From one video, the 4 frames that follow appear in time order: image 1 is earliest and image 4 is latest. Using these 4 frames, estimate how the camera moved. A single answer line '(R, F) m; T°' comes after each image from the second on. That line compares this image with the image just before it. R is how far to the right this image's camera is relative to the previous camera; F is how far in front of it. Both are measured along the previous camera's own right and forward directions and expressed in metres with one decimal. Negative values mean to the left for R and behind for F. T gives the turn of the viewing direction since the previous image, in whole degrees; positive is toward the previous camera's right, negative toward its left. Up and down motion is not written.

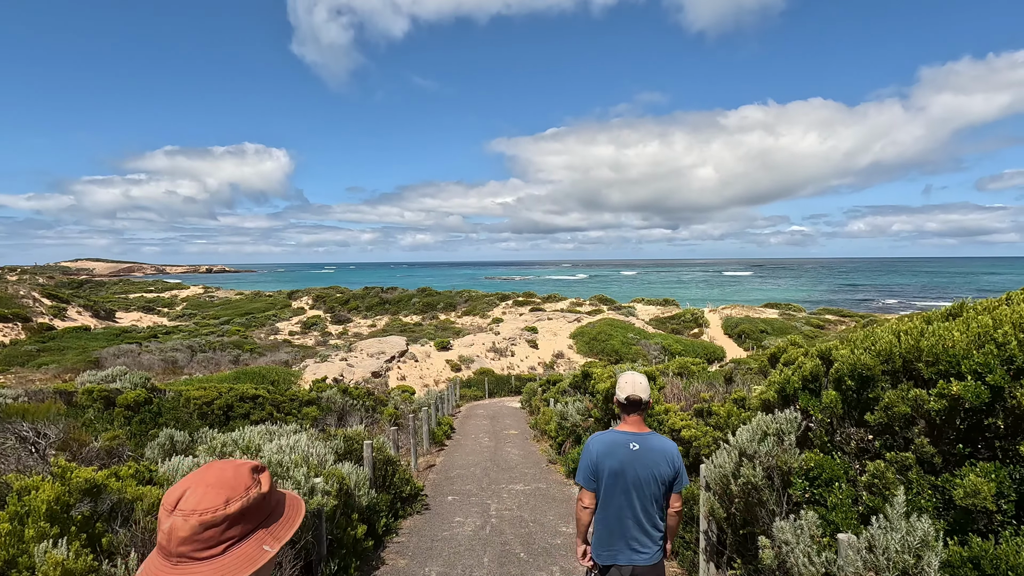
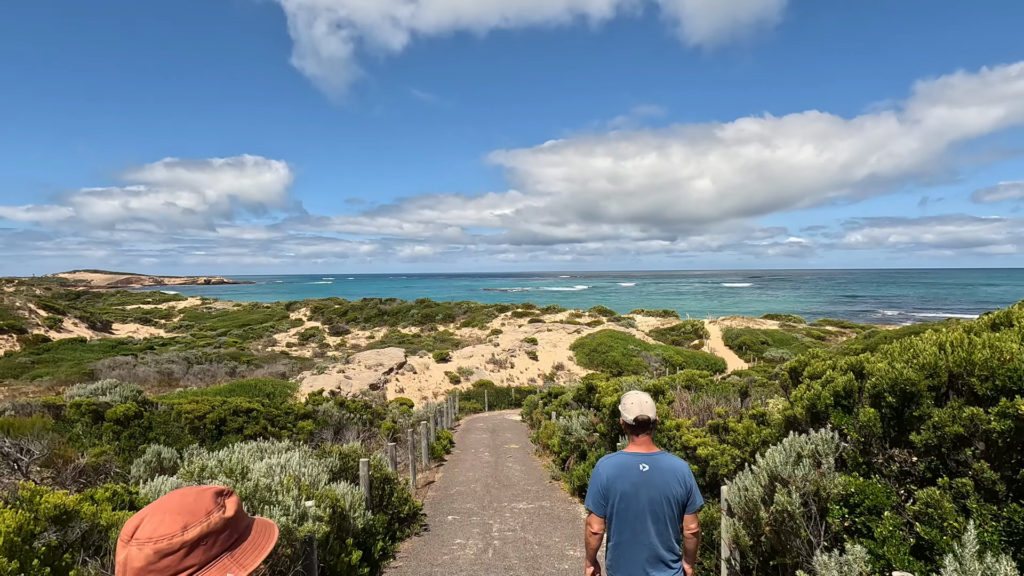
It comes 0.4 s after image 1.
(-0.2, +0.9) m; 0°
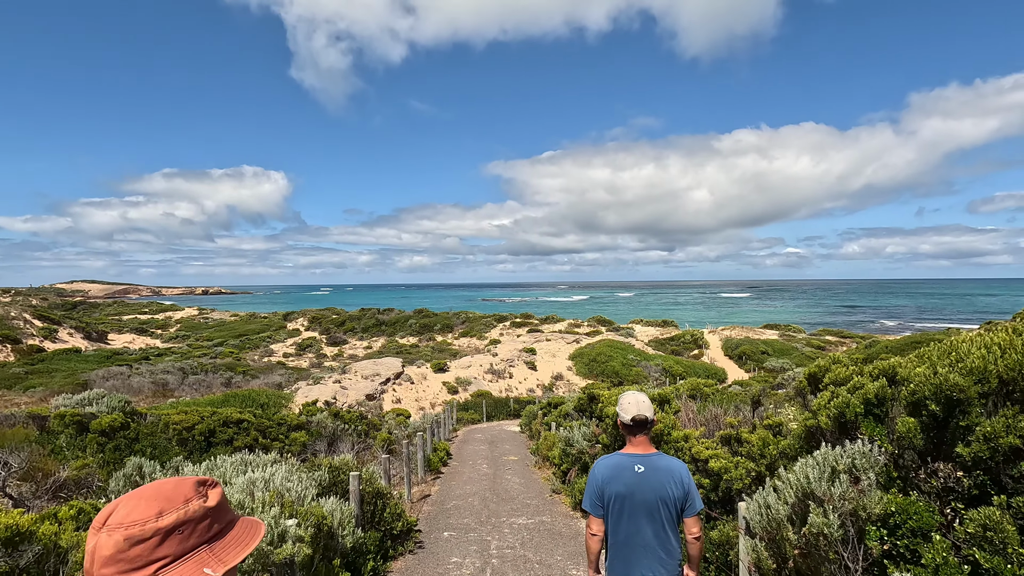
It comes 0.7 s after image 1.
(0.0, +0.9) m; 0°
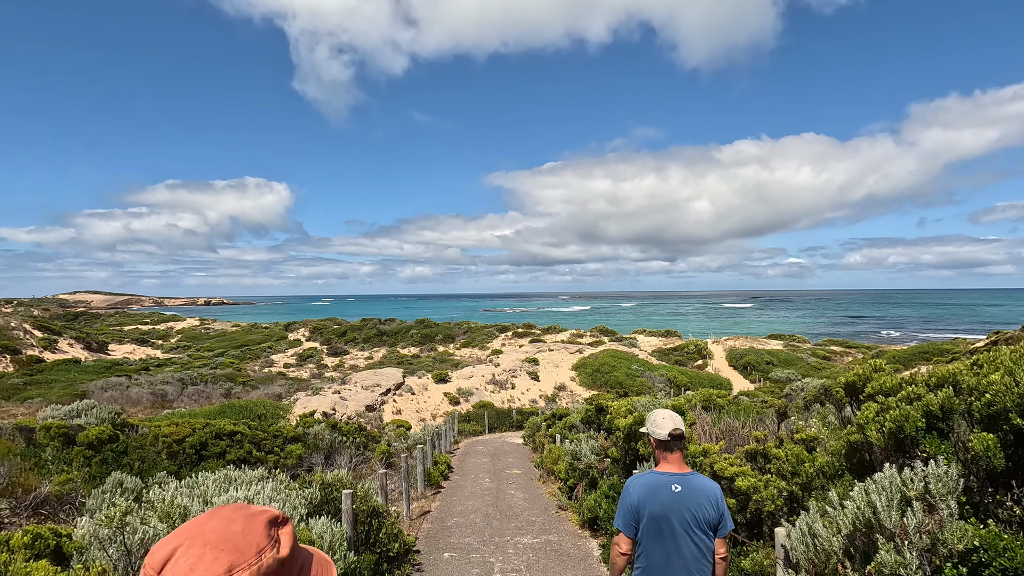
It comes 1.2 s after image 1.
(-0.1, +1.2) m; 0°
